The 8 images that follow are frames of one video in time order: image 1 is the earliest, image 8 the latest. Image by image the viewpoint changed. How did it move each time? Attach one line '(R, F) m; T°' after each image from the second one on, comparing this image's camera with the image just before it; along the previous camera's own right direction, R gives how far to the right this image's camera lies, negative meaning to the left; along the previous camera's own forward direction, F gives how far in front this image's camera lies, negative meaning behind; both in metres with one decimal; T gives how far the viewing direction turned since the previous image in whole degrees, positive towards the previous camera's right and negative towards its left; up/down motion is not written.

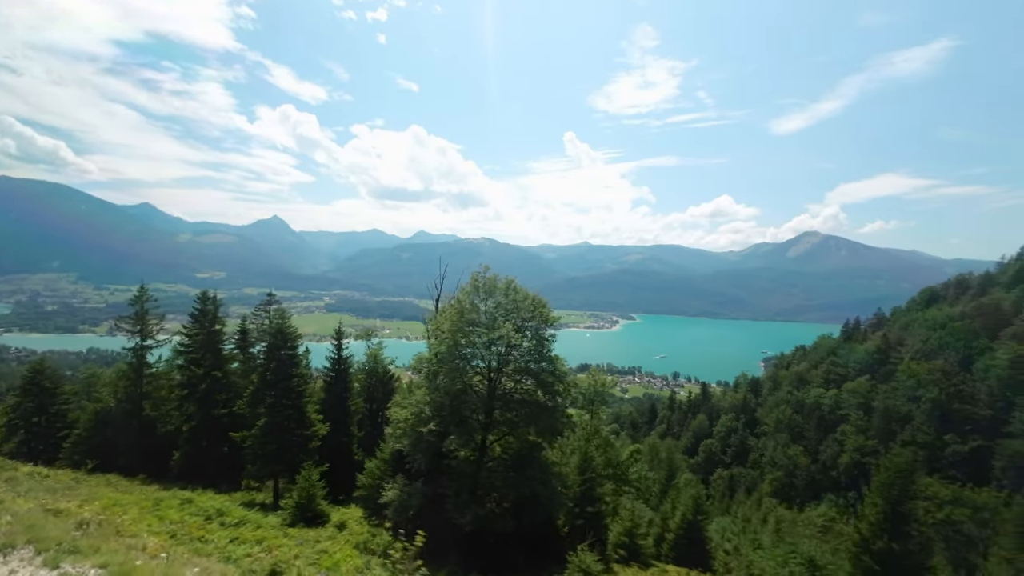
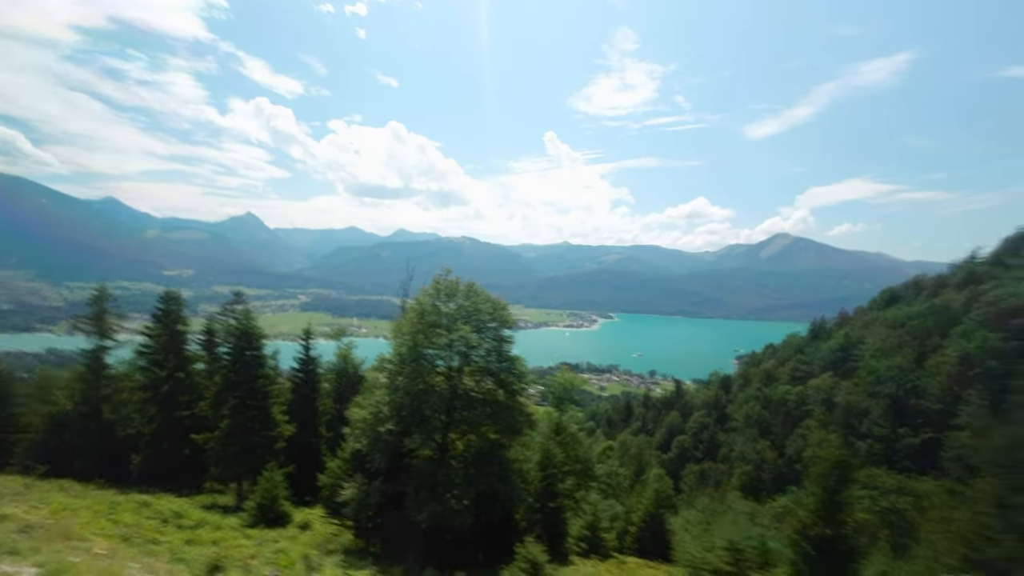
(-1.4, -0.2) m; +3°
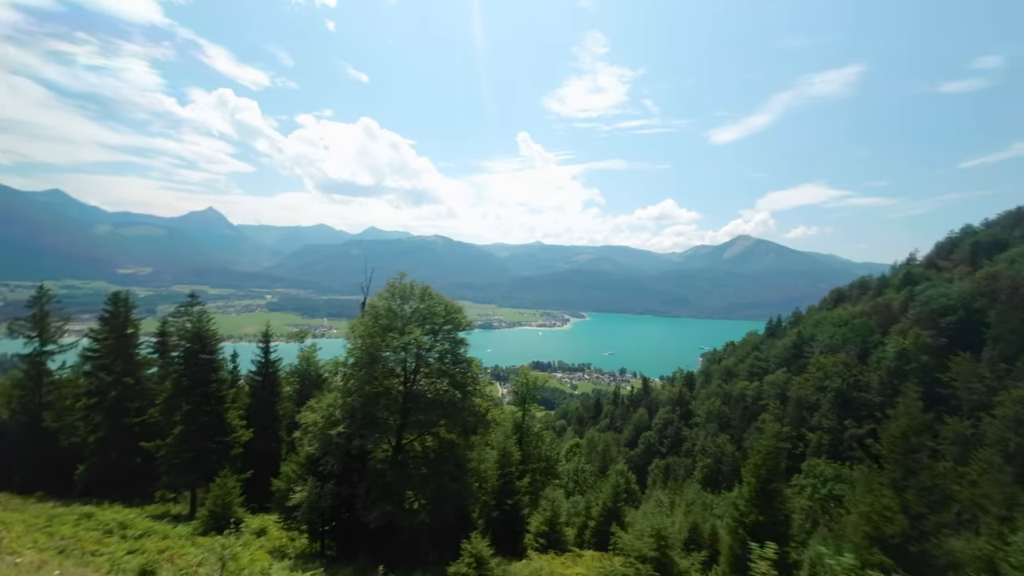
(-1.5, -0.6) m; +4°
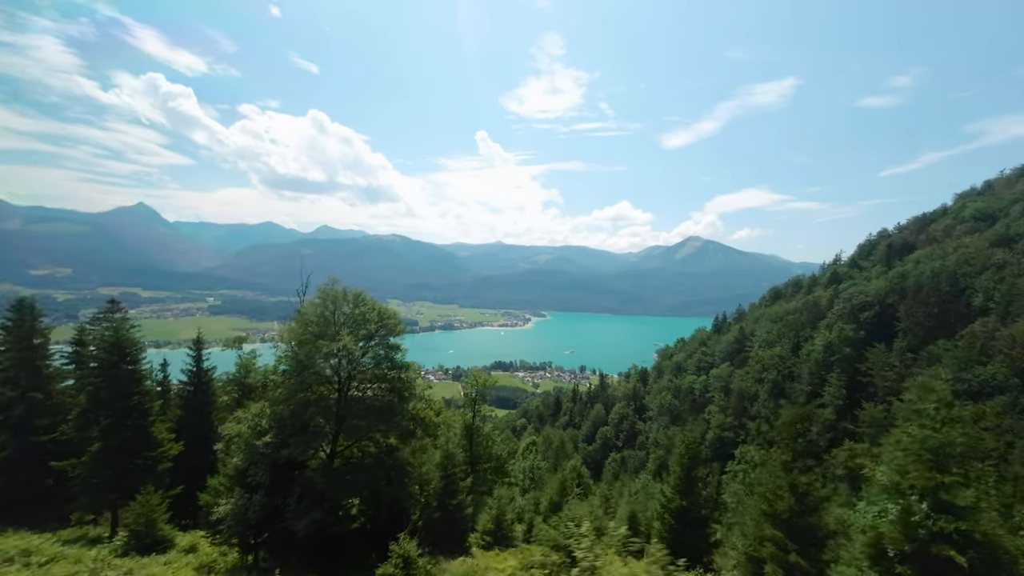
(-2.9, +0.7) m; +6°
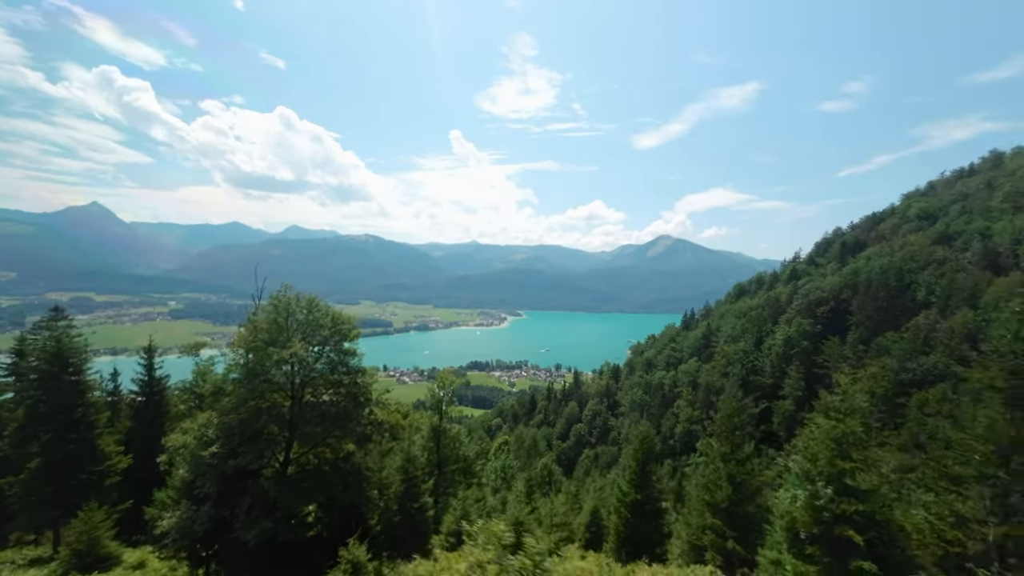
(-1.7, 0.0) m; +4°
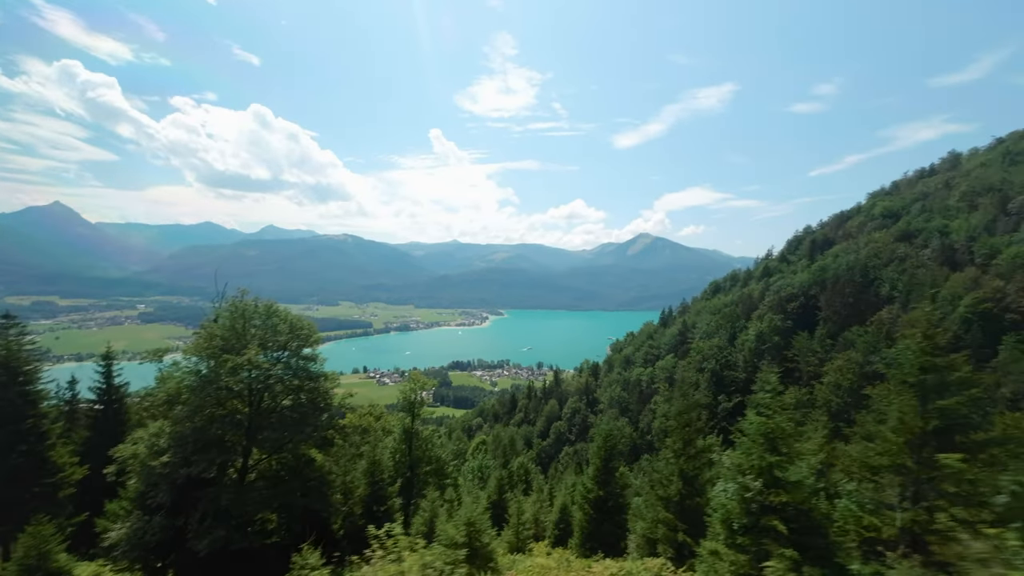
(-1.0, +0.1) m; +3°
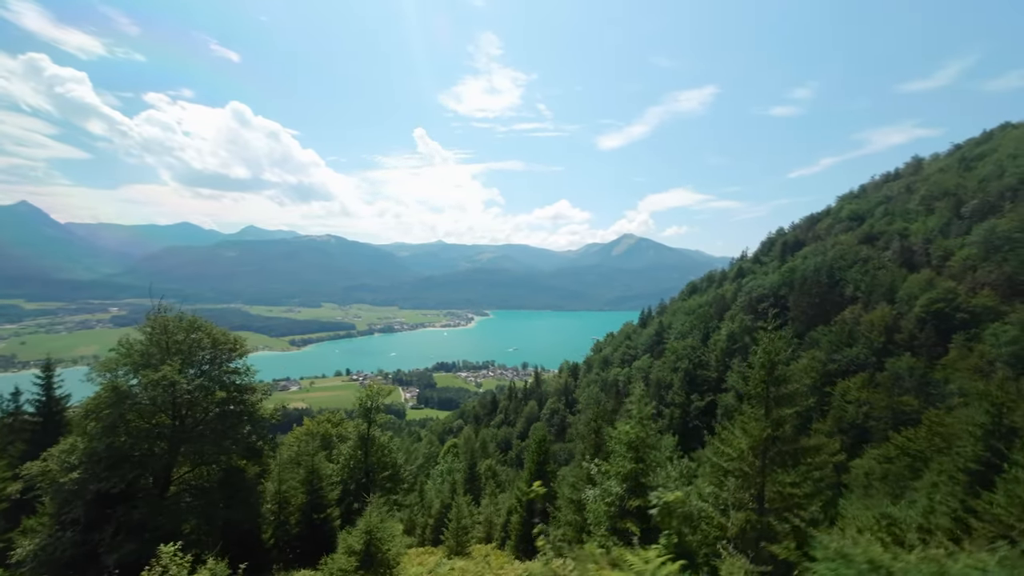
(-1.4, +0.1) m; +2°
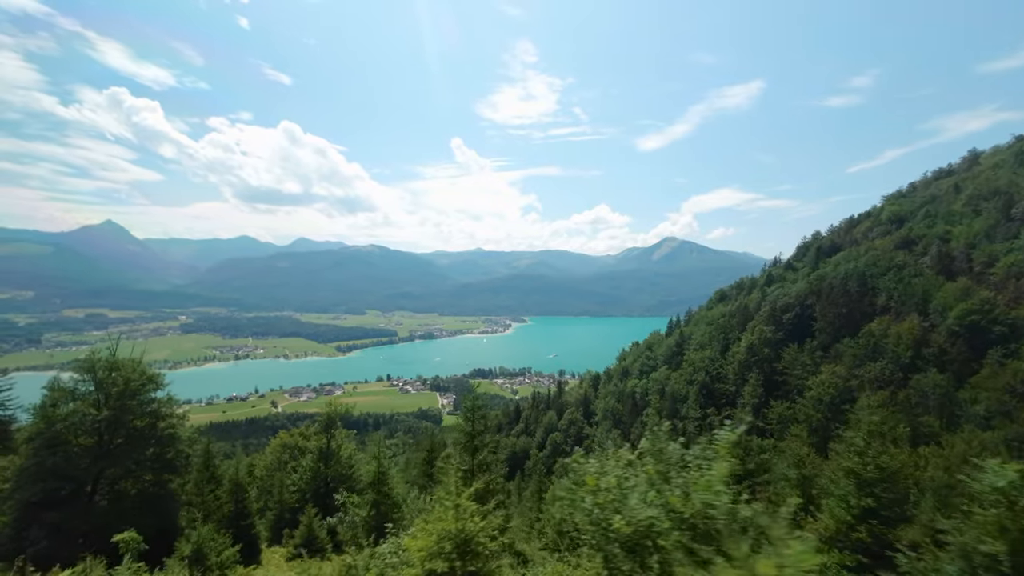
(-0.1, -0.9) m; -5°
